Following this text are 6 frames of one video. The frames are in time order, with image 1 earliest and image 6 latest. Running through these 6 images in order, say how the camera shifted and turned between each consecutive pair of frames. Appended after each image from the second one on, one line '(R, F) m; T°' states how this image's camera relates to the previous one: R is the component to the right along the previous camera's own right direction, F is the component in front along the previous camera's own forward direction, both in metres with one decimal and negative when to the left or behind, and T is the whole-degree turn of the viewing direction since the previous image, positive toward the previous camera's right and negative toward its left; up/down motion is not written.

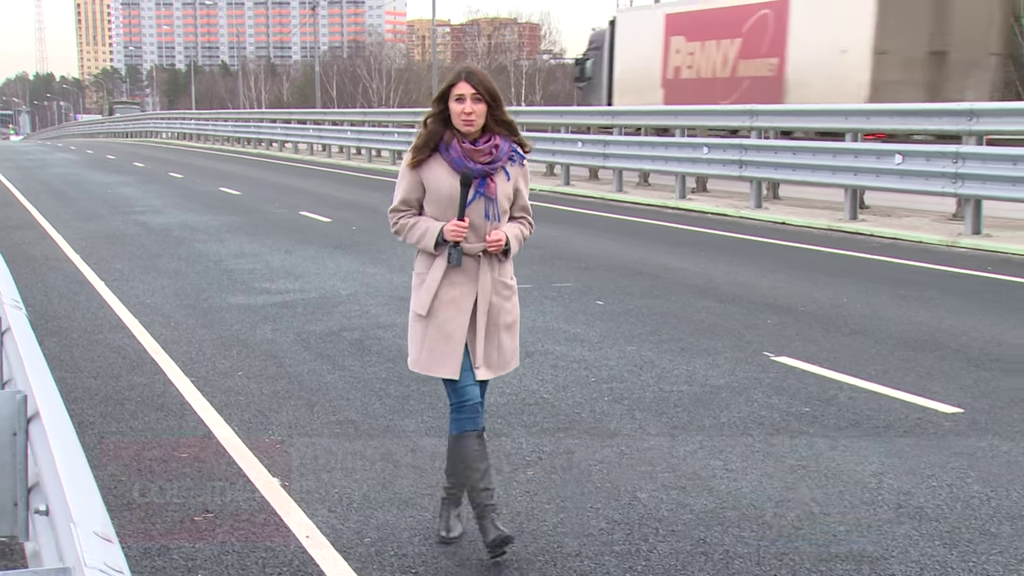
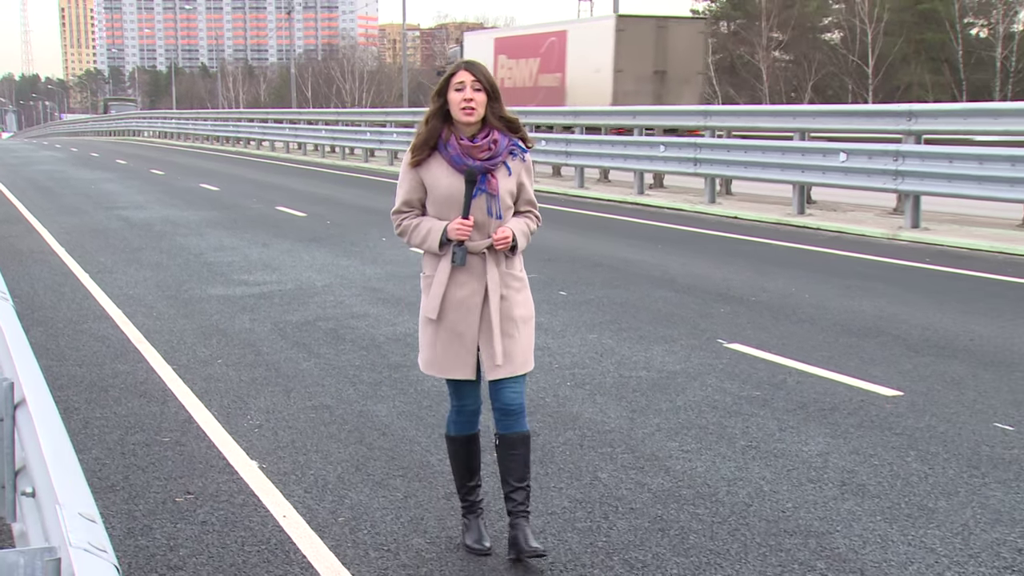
(+0.2, -0.2) m; +1°
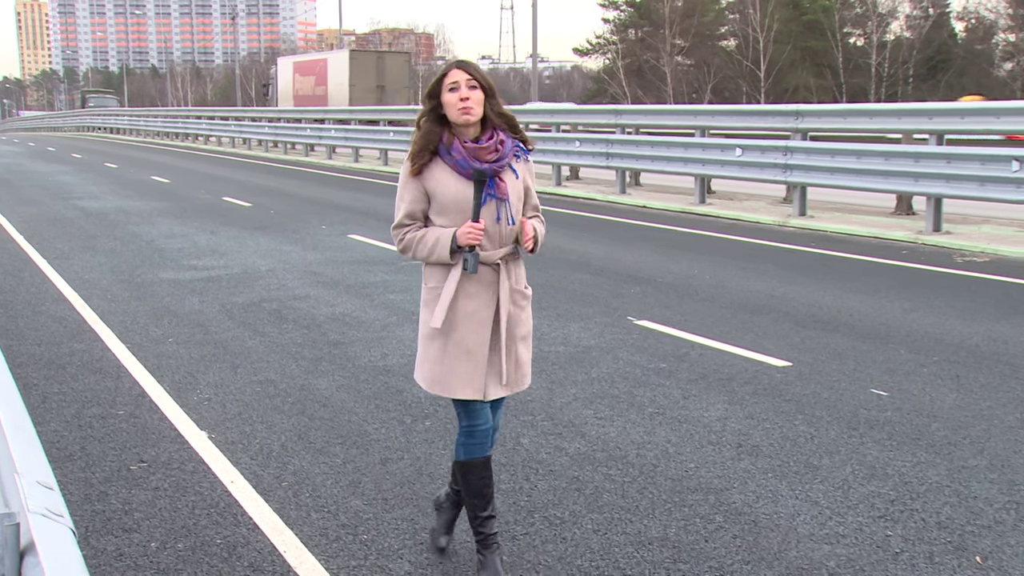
(+0.4, -0.5) m; +2°
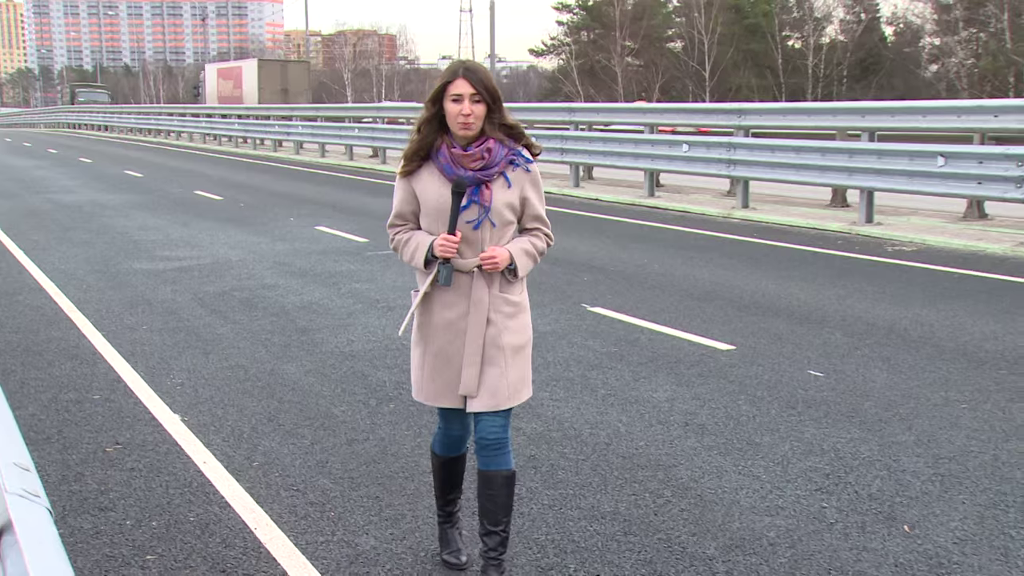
(+0.2, -0.3) m; +1°
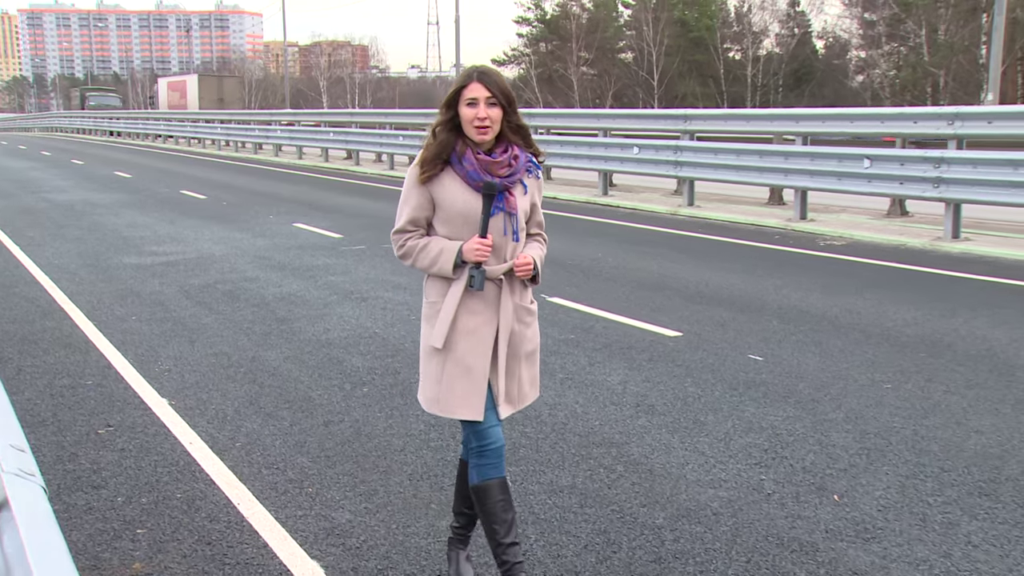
(+0.2, -0.5) m; +1°
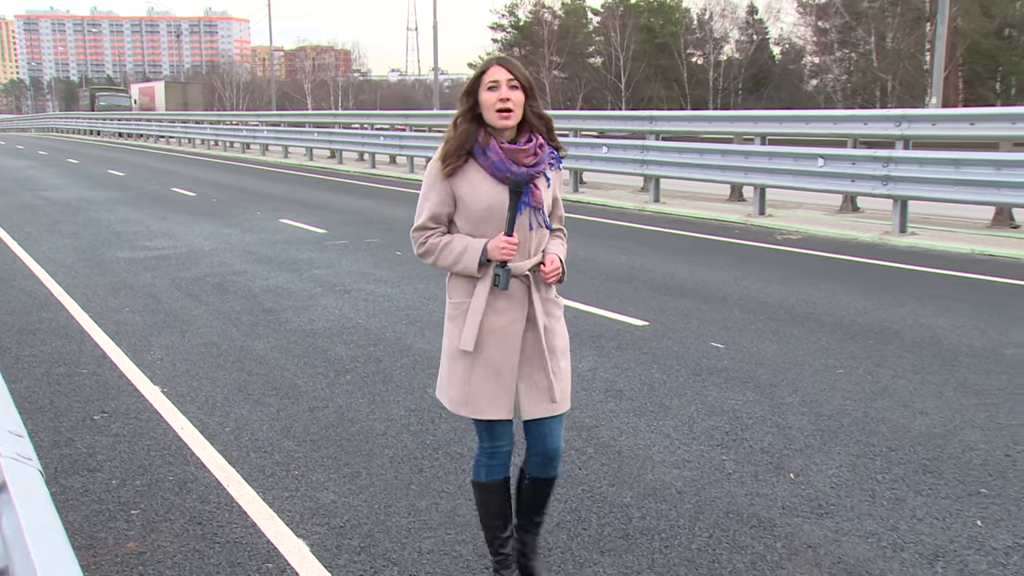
(+0.1, -0.3) m; +1°
